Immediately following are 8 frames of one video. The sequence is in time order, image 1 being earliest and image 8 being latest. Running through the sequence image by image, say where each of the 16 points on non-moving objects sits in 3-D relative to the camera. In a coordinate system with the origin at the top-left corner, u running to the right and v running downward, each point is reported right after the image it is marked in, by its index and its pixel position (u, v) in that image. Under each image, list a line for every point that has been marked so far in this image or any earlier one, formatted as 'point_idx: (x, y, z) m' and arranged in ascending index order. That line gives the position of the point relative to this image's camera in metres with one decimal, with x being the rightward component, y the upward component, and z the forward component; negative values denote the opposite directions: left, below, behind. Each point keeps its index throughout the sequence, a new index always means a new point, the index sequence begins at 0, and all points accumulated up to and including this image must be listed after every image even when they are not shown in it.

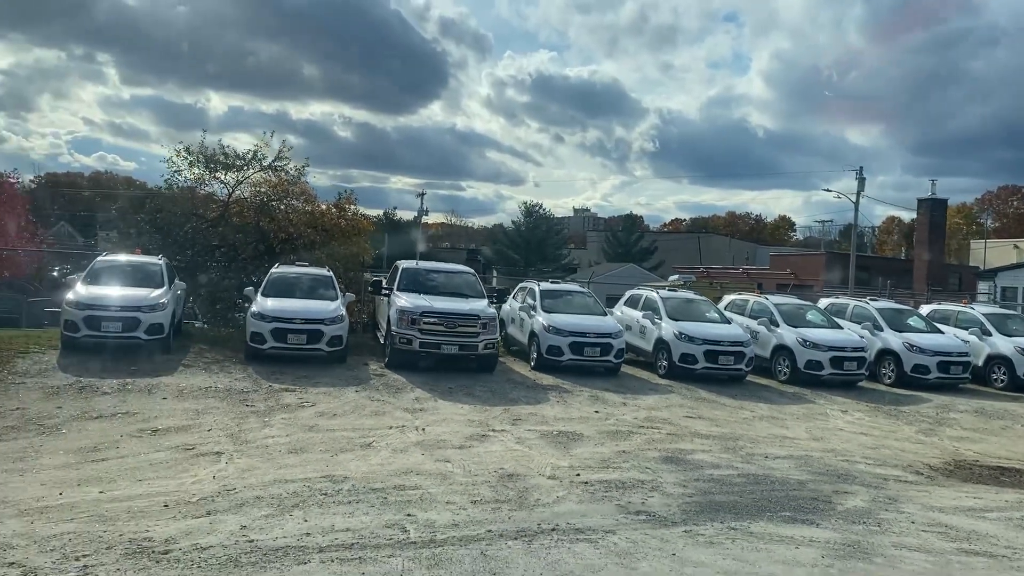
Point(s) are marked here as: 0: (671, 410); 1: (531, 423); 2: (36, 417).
0: (+2.2, -1.7, +12.2) m
1: (+0.2, -1.7, +10.7) m
2: (-5.4, -1.4, +9.8) m
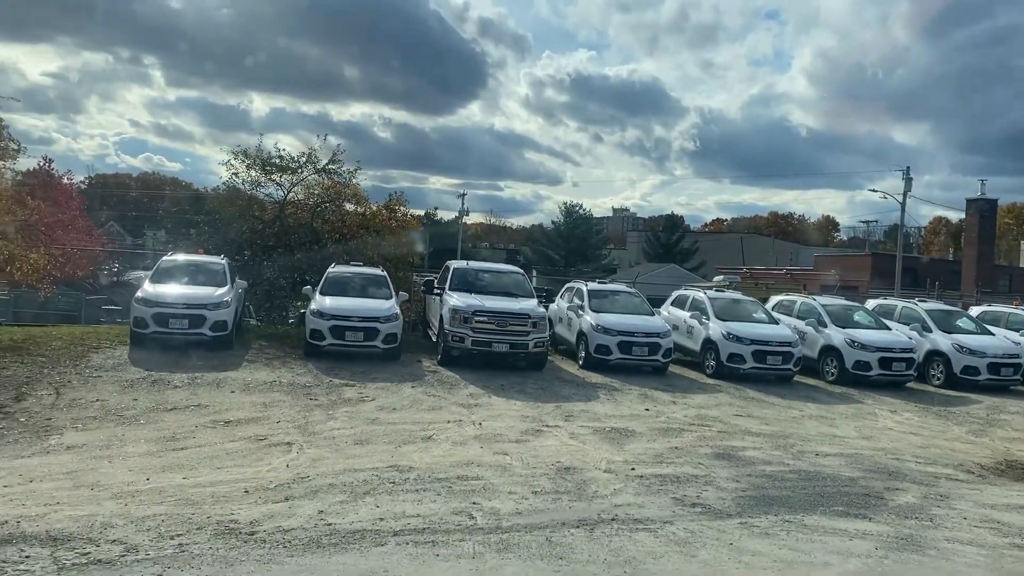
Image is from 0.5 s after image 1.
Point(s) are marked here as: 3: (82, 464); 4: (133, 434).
0: (+3.0, -1.7, +12.4) m
1: (+0.9, -1.7, +11.0) m
2: (-4.7, -1.4, +10.3) m
3: (-4.0, -1.6, +8.1) m
4: (-4.1, -1.6, +9.3) m
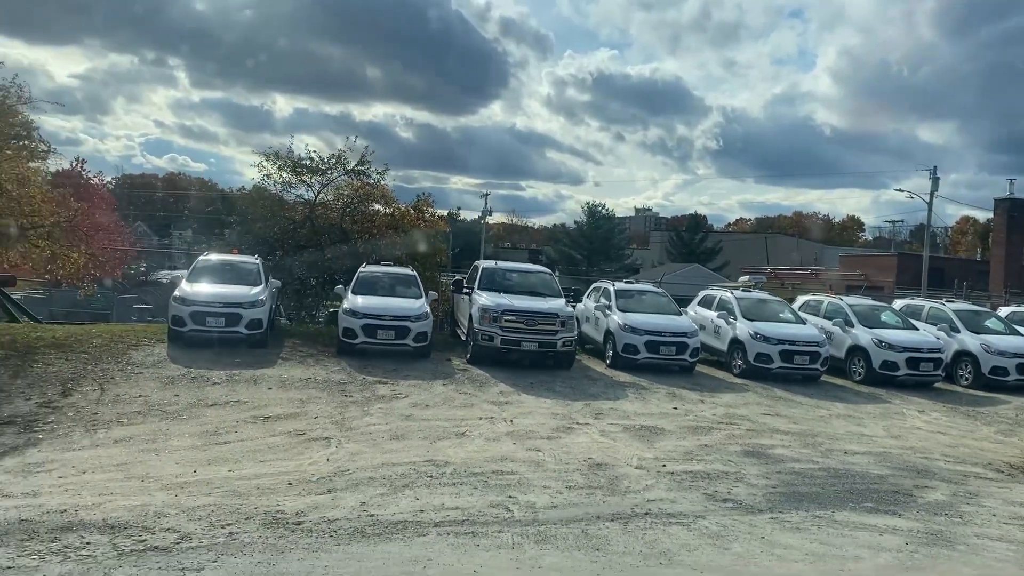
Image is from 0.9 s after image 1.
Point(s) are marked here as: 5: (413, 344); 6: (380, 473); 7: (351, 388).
0: (+3.4, -1.7, +12.5) m
1: (+1.3, -1.7, +11.2) m
2: (-4.3, -1.4, +10.7) m
3: (-3.7, -1.6, +8.4) m
4: (-3.7, -1.5, +9.6) m
5: (-1.6, -0.9, +14.4) m
6: (-1.2, -1.7, +8.1) m
7: (-2.2, -1.4, +12.0) m
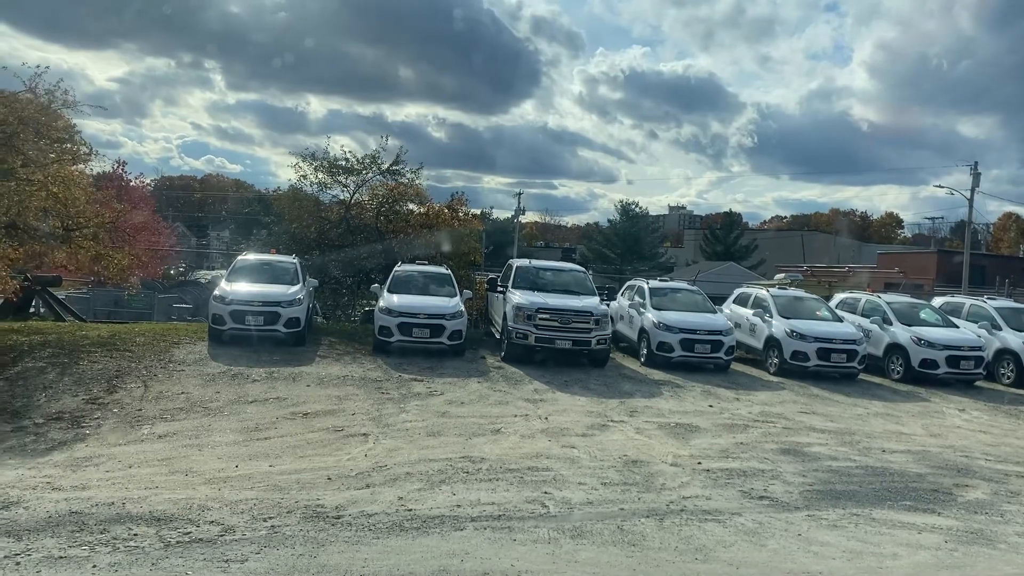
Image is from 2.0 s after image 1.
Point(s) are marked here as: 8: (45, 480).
0: (+3.9, -1.7, +12.4) m
1: (+1.8, -1.6, +11.2) m
2: (-3.9, -1.4, +10.9) m
3: (-3.3, -1.6, +8.6) m
4: (-3.3, -1.5, +9.8) m
5: (-1.1, -0.9, +14.5) m
6: (-0.9, -1.7, +8.2) m
7: (-1.7, -1.4, +12.2) m
8: (-4.1, -1.7, +7.5) m
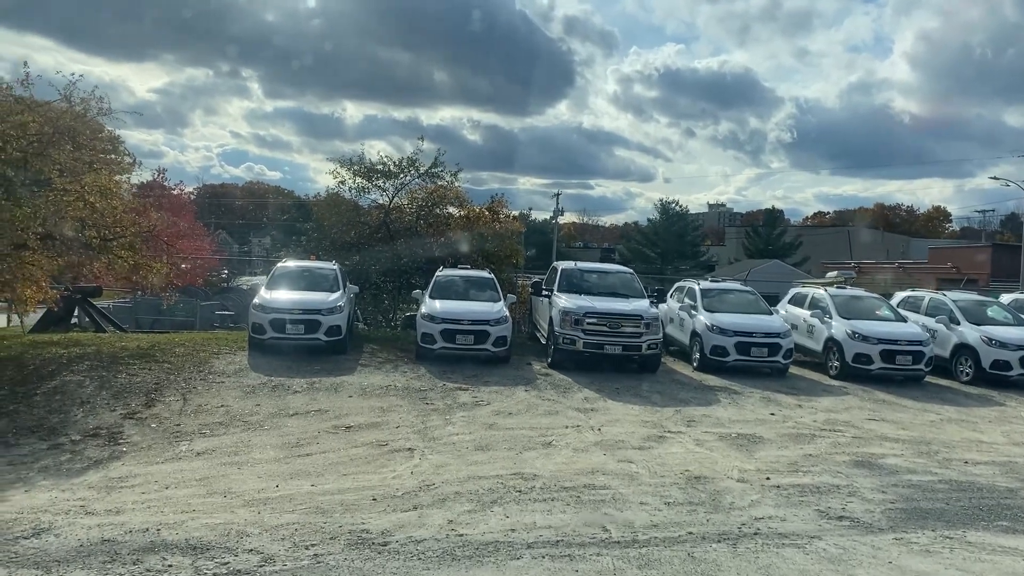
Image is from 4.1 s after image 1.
0: (+4.6, -1.7, +11.7) m
1: (+2.4, -1.7, +10.6) m
2: (-3.3, -1.5, +10.5) m
3: (-2.8, -1.7, +8.2) m
4: (-2.7, -1.6, +9.4) m
5: (-0.3, -1.0, +14.0) m
6: (-0.4, -1.8, +7.7) m
7: (-1.1, -1.5, +11.7) m
8: (-3.6, -1.8, +7.2) m
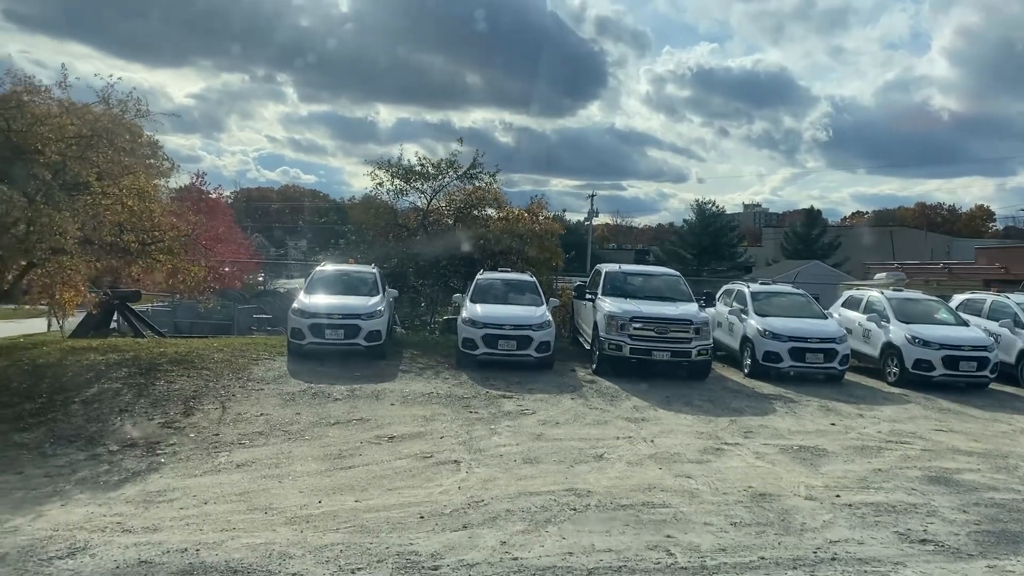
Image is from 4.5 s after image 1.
0: (+5.2, -1.7, +11.1) m
1: (+2.9, -1.7, +10.1) m
2: (-2.7, -1.6, +10.2) m
3: (-2.4, -1.8, +7.9) m
4: (-2.2, -1.7, +9.1) m
5: (+0.4, -1.1, +13.6) m
6: (0.0, -1.8, +7.3) m
7: (-0.5, -1.5, +11.3) m
8: (-3.1, -1.8, +6.9) m
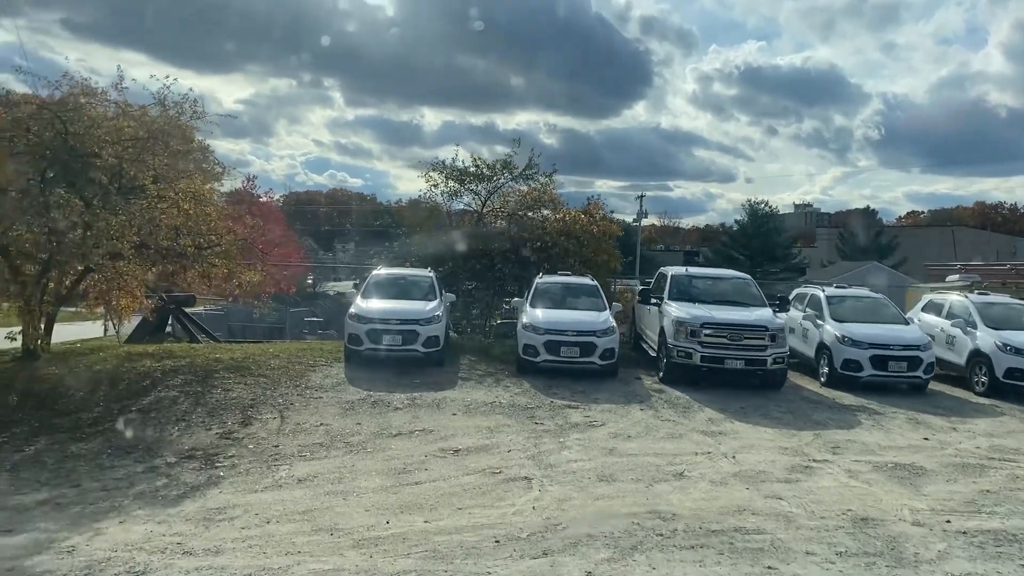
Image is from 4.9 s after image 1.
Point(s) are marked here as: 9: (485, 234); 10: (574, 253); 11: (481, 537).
0: (+6.0, -1.8, +10.3) m
1: (+3.7, -1.8, +9.4) m
2: (-2.0, -1.6, +9.8) m
3: (-1.7, -1.8, +7.5) m
4: (-1.5, -1.8, +8.7) m
5: (+1.3, -1.1, +13.1) m
6: (+0.7, -1.9, +6.8) m
7: (+0.4, -1.6, +10.8) m
8: (-2.5, -1.9, +6.5) m
9: (-0.6, +1.1, +19.9) m
10: (+1.5, +0.8, +20.0) m
11: (-0.2, -1.9, +6.6) m
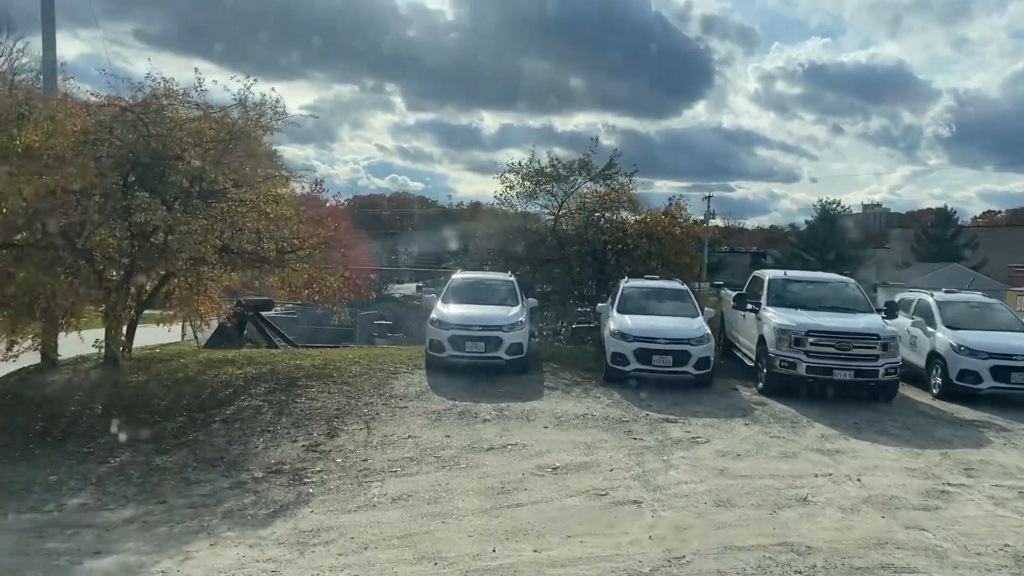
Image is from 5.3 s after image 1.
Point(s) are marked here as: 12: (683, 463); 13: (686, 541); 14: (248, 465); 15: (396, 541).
0: (+7.1, -1.8, +9.3) m
1: (+4.7, -1.8, +8.5) m
2: (-0.9, -1.7, +9.4) m
3: (-0.8, -1.9, +7.0) m
4: (-0.5, -1.8, +8.2) m
5: (+2.6, -1.2, +12.4) m
6: (+1.5, -1.9, +6.2) m
7: (+1.5, -1.6, +10.2) m
8: (-1.7, -2.0, +6.1) m
9: (+1.2, +1.0, +19.3) m
10: (+3.2, +0.7, +19.3) m
11: (+0.6, -2.0, +6.0) m
12: (+1.7, -1.8, +8.9) m
13: (+1.3, -1.9, +6.6) m
14: (-2.6, -1.8, +8.7) m
15: (-0.9, -1.9, +6.6) m
